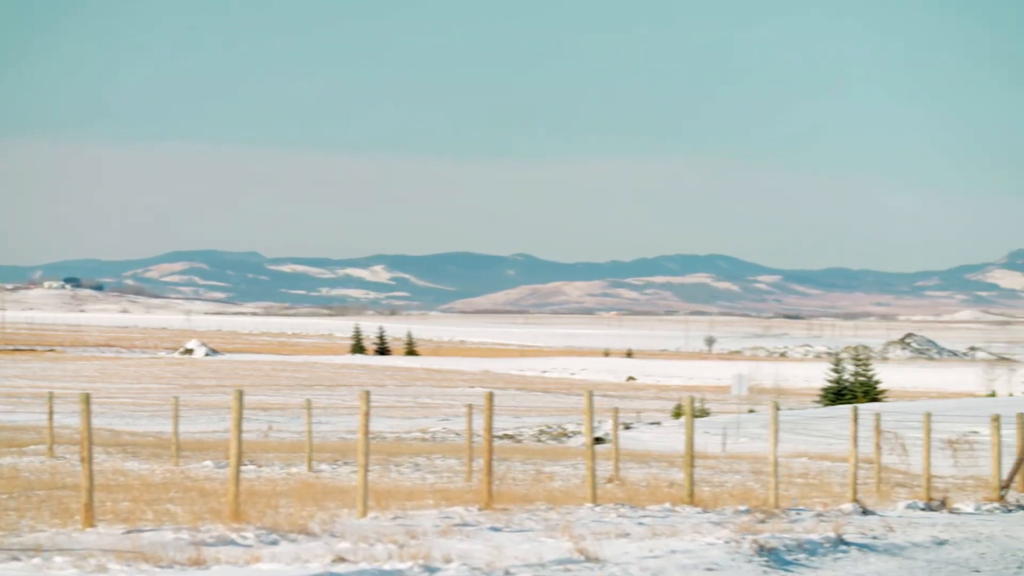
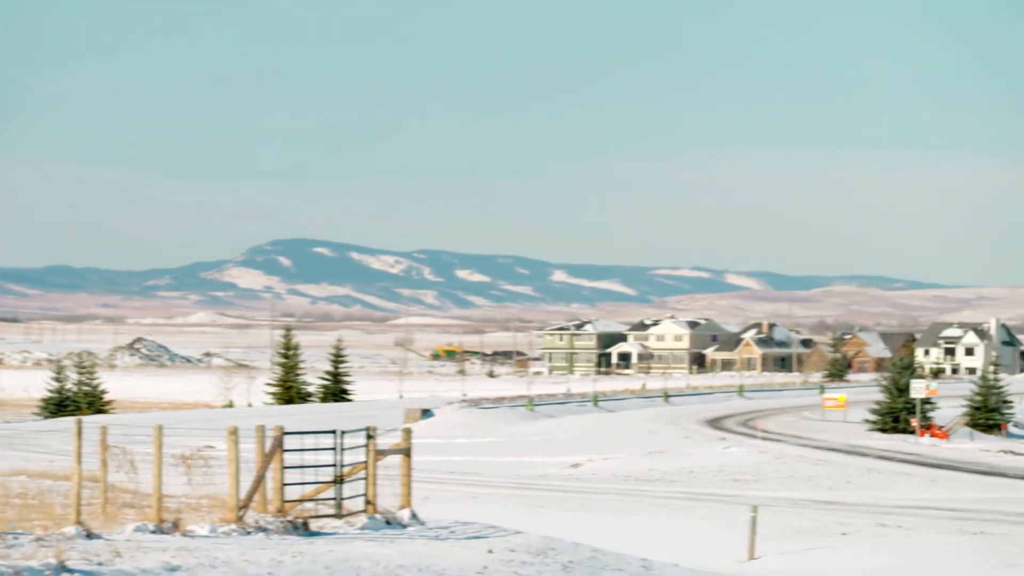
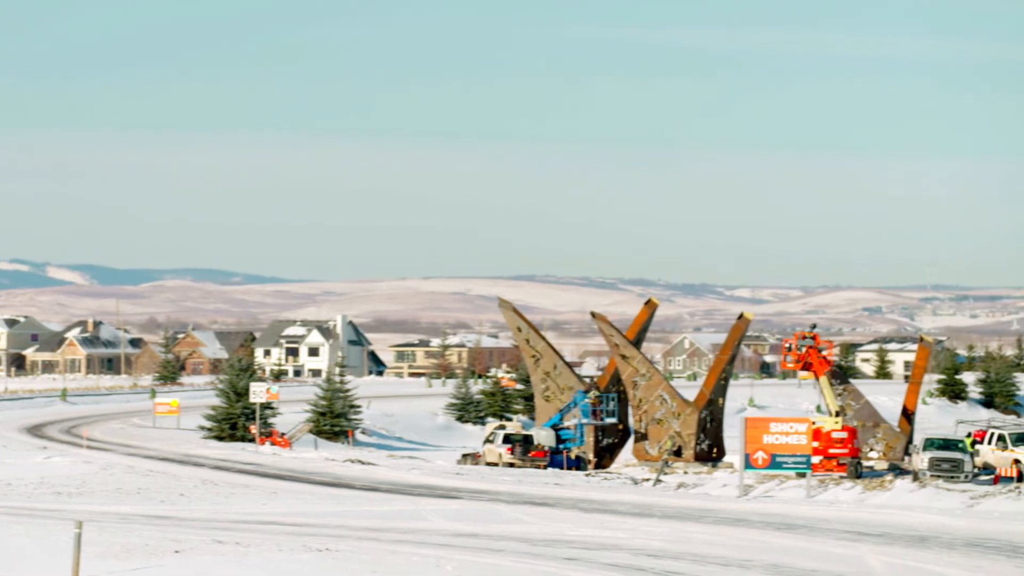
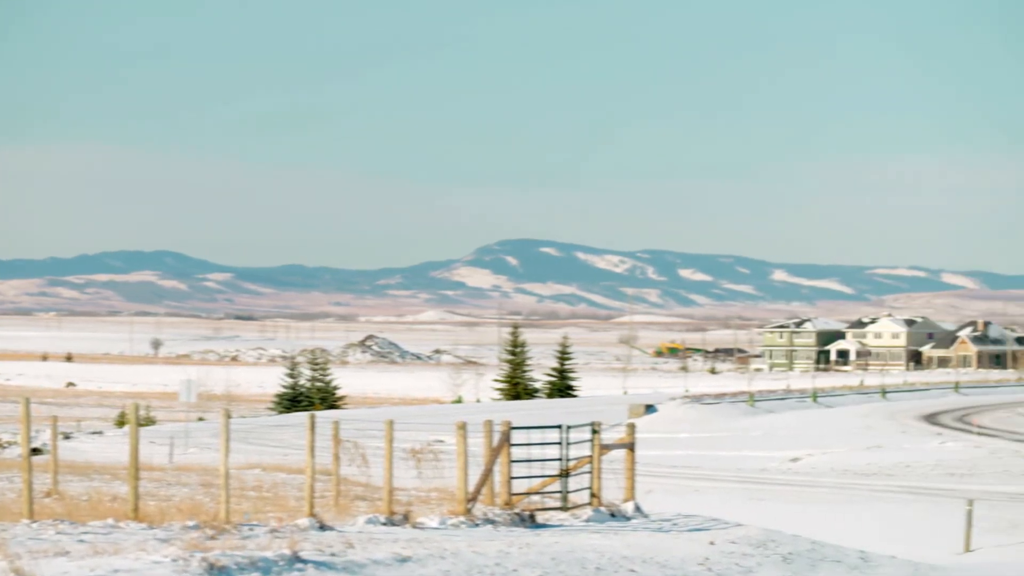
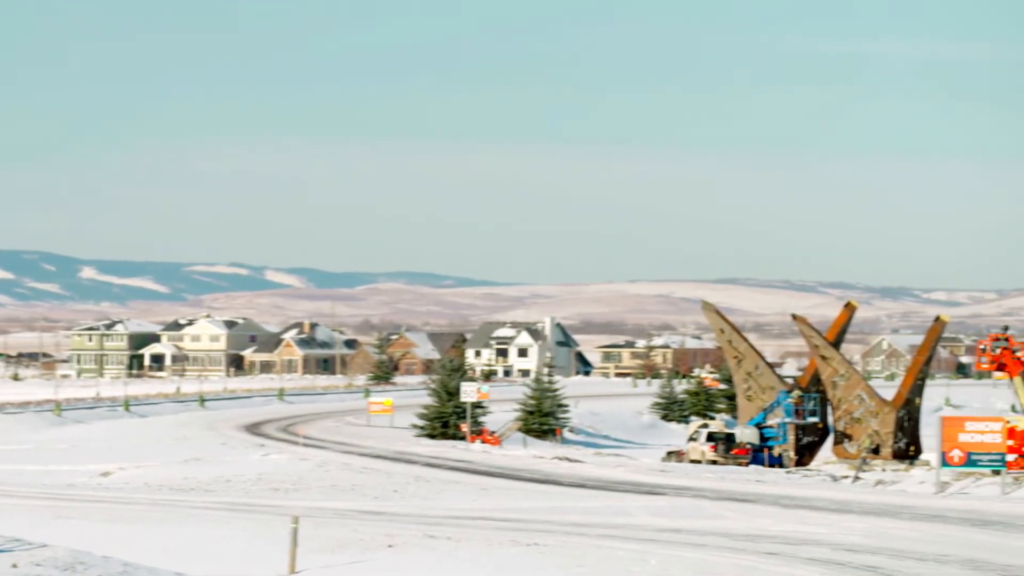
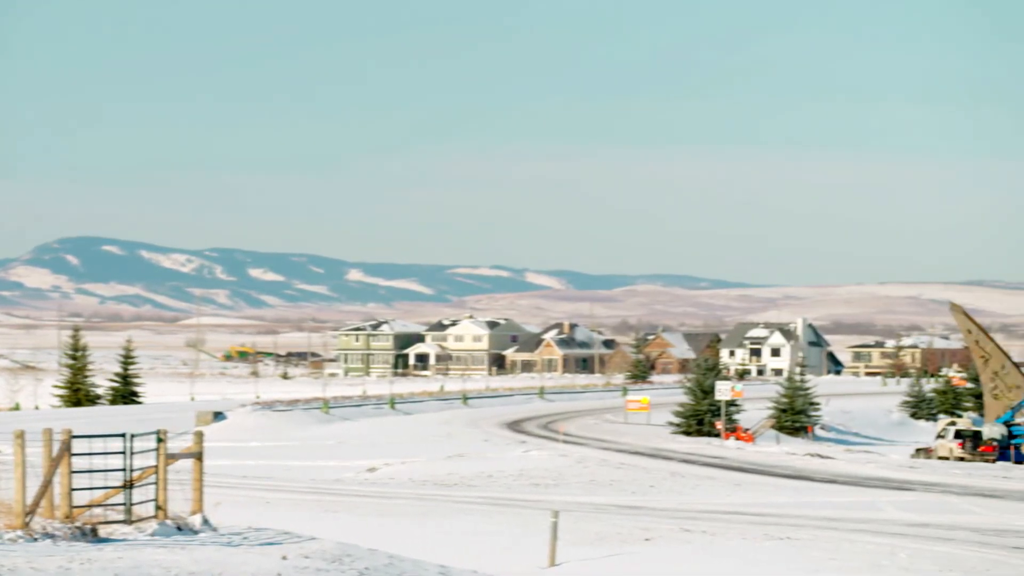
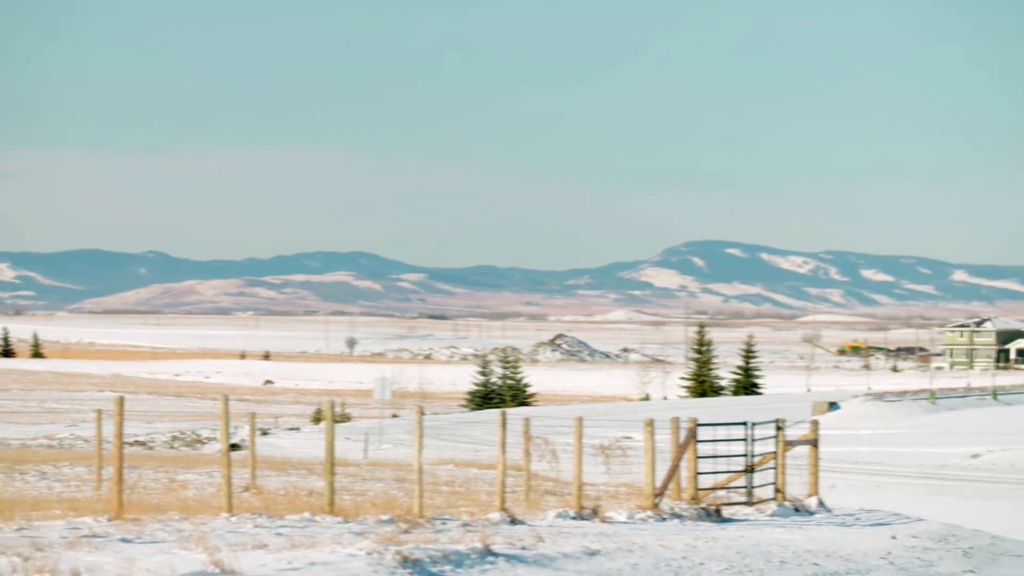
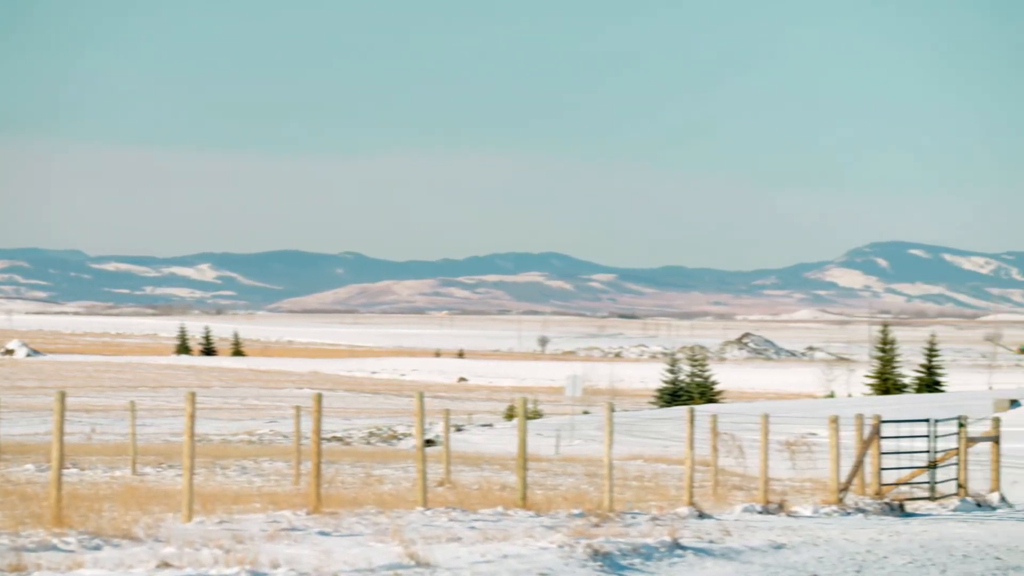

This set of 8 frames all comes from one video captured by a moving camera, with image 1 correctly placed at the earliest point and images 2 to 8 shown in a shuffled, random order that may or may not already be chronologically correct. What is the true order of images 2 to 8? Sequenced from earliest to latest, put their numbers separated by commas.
8, 7, 4, 2, 6, 5, 3
